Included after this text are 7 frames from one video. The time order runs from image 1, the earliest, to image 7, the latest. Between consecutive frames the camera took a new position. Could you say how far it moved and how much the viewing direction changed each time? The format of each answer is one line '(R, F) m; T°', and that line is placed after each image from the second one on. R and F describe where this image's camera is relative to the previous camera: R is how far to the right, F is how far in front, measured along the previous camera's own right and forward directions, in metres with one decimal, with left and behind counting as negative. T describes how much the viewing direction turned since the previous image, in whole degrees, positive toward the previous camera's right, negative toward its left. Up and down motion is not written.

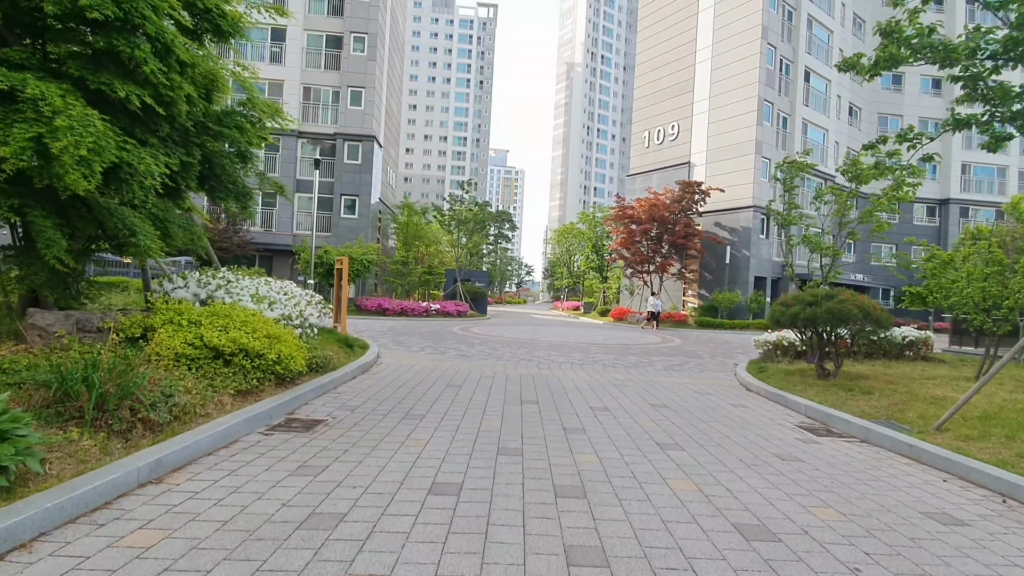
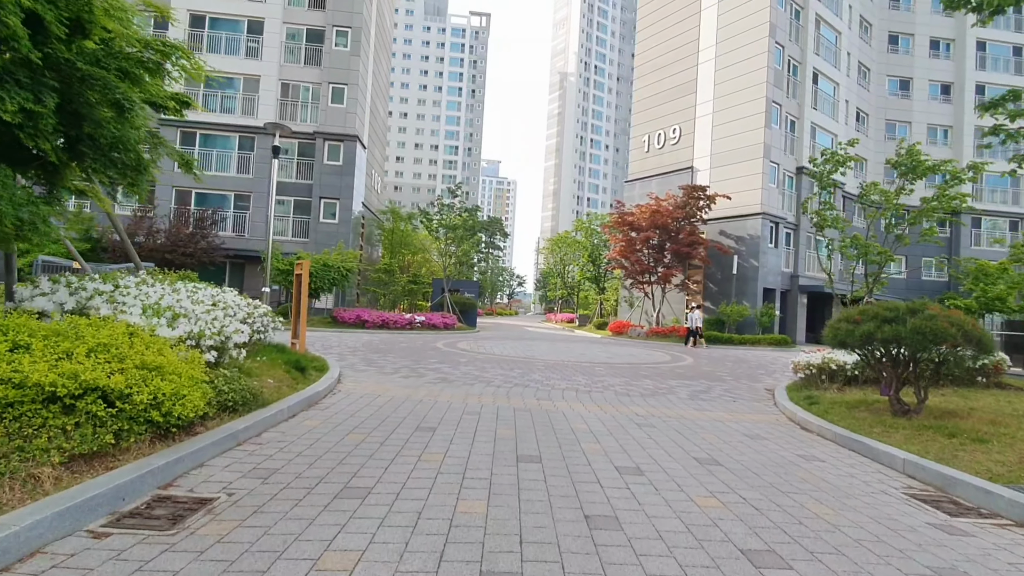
(0.0, +2.1) m; +1°
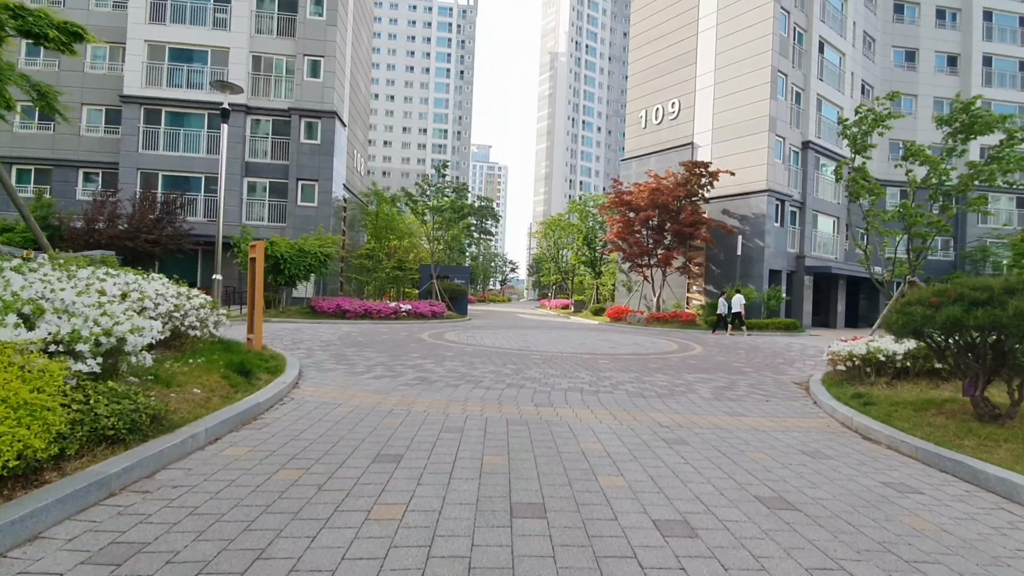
(0.0, +1.6) m; +1°
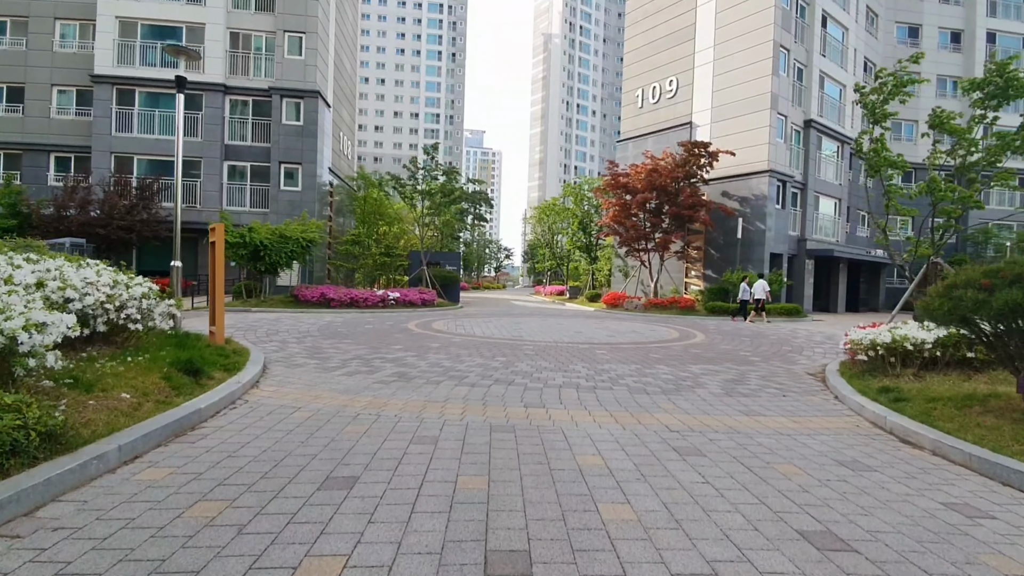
(+0.1, +0.9) m; +1°
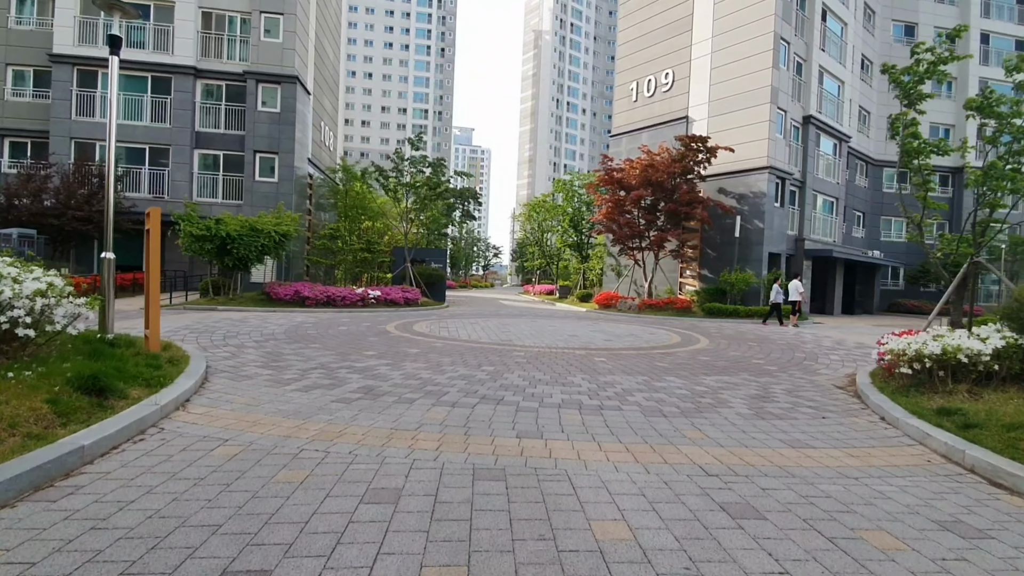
(0.0, +1.3) m; +1°
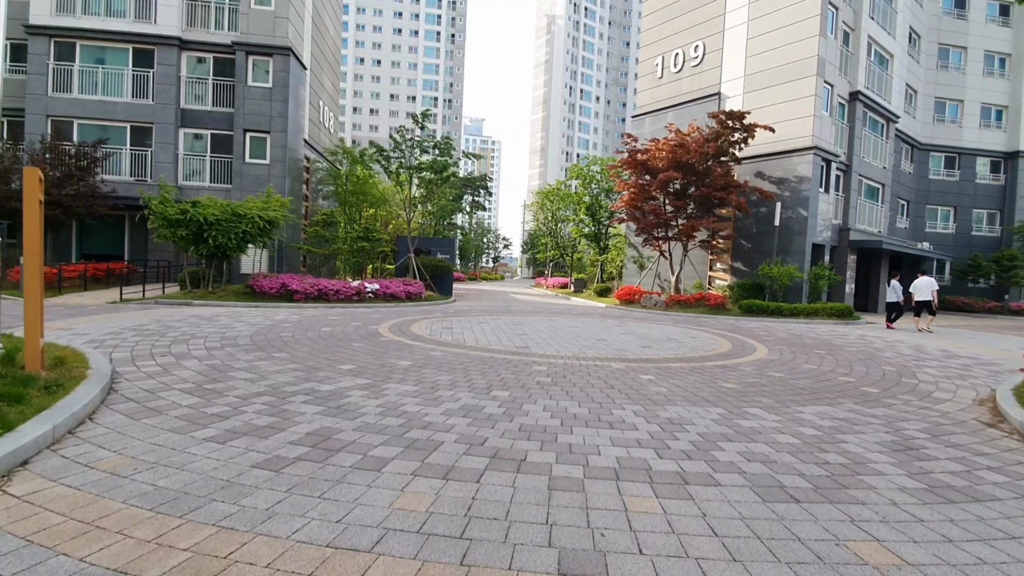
(-0.1, +2.3) m; -1°
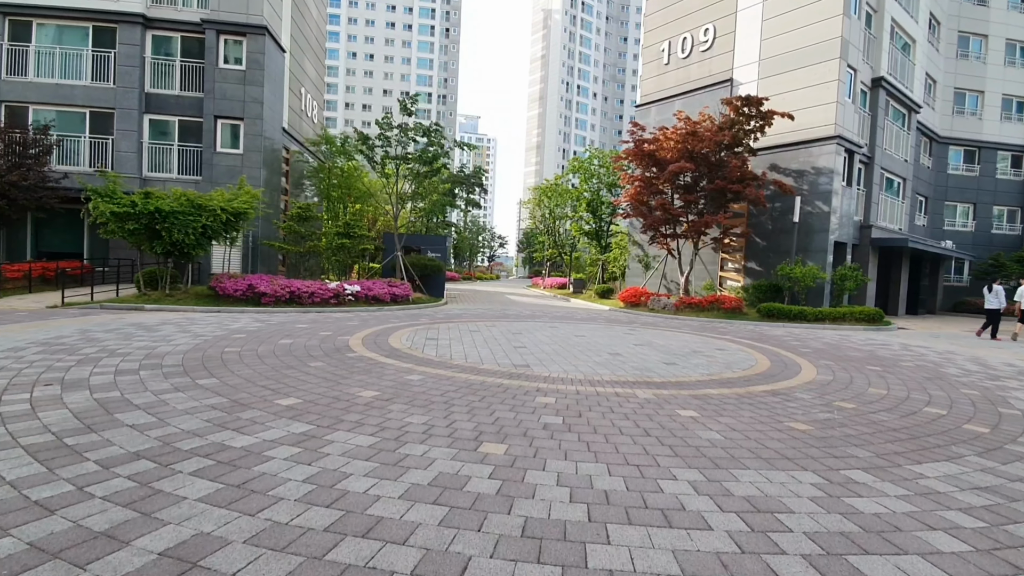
(0.0, +1.8) m; 0°
